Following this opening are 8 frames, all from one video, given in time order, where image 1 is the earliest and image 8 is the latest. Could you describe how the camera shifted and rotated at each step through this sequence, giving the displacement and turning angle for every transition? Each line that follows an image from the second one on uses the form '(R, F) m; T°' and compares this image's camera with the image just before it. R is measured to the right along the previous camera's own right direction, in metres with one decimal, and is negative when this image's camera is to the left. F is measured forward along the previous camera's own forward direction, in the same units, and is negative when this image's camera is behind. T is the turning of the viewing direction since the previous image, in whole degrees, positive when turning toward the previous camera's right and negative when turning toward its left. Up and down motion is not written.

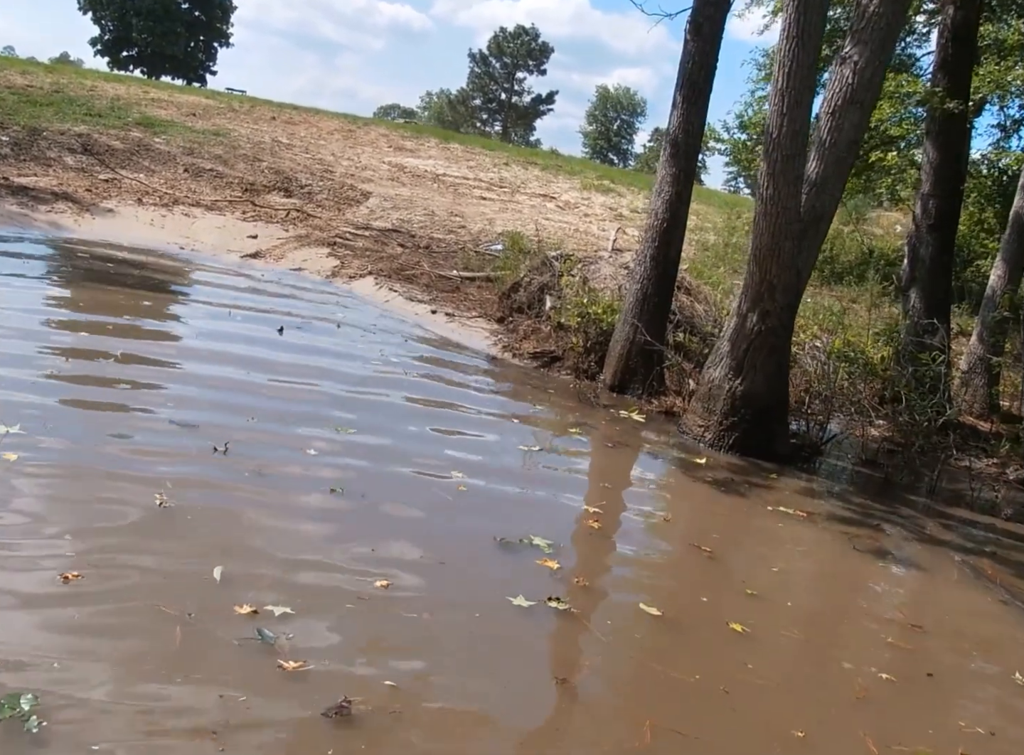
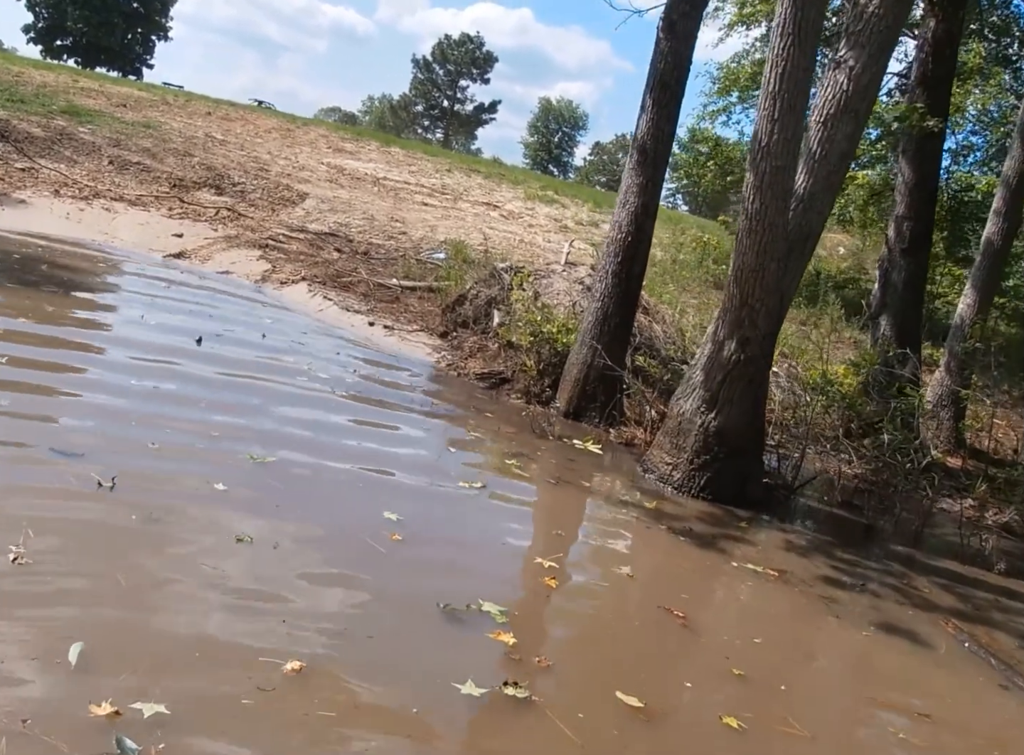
(-0.1, +1.0) m; +3°
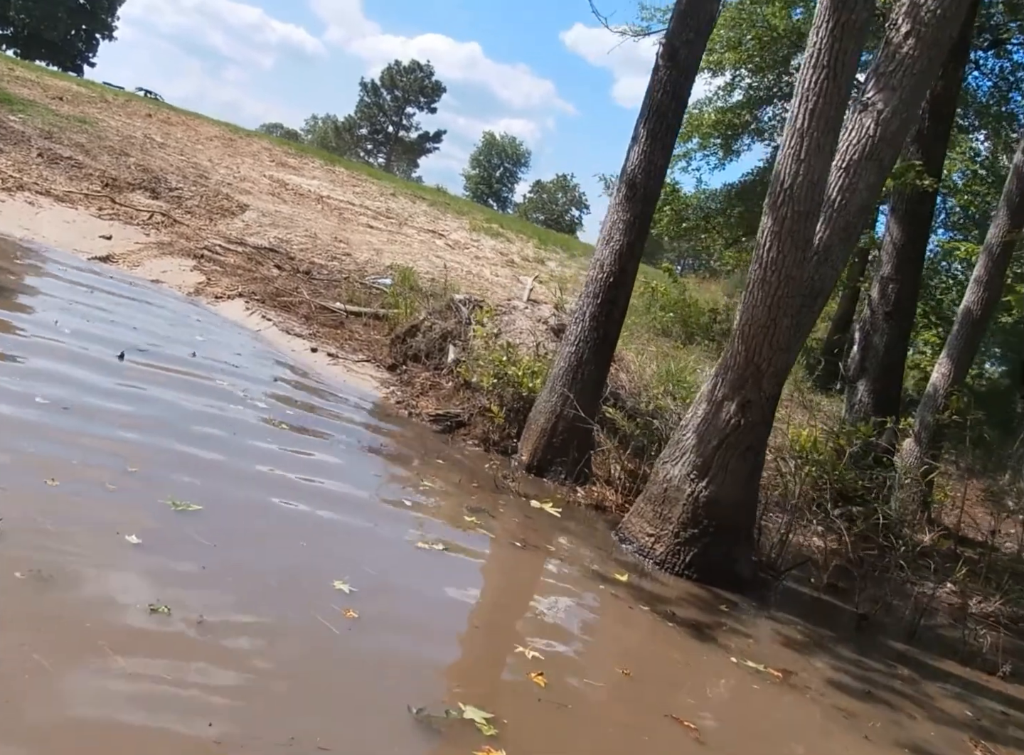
(-0.3, +1.0) m; +4°
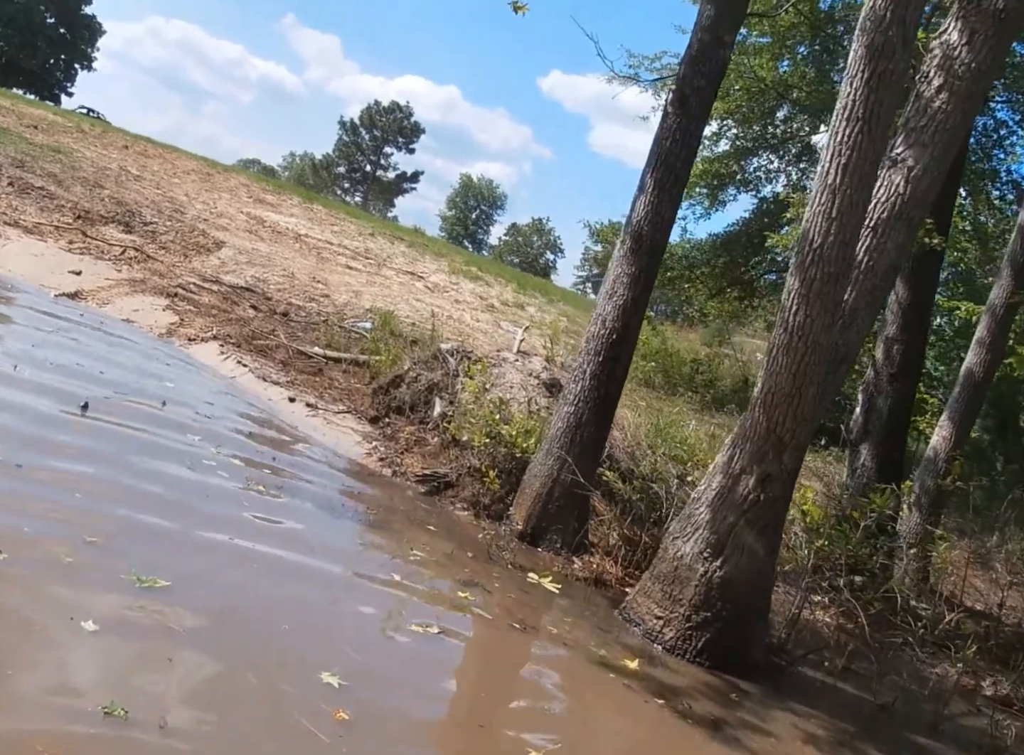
(-0.2, +0.5) m; +2°
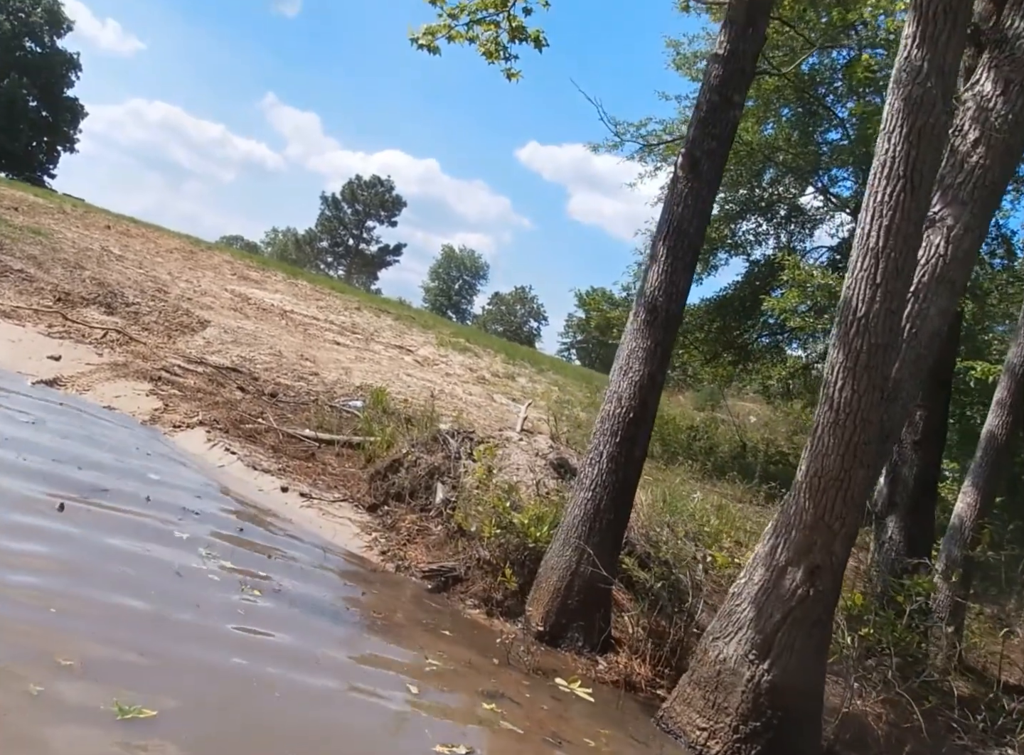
(-0.2, +0.6) m; +1°
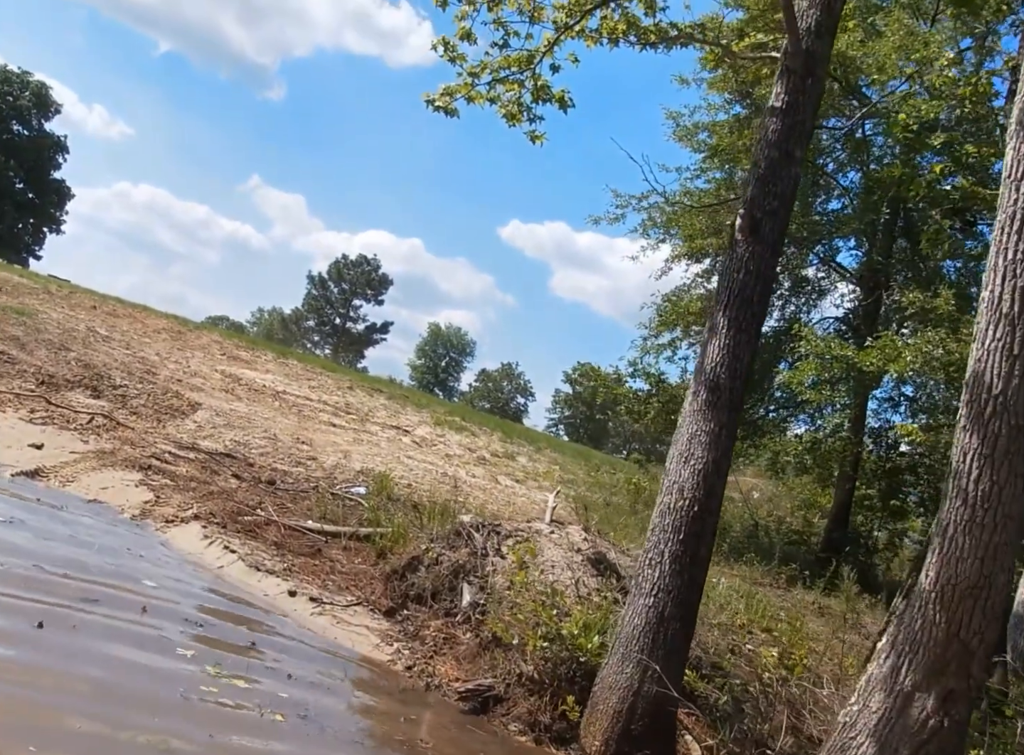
(-0.4, +0.9) m; +1°
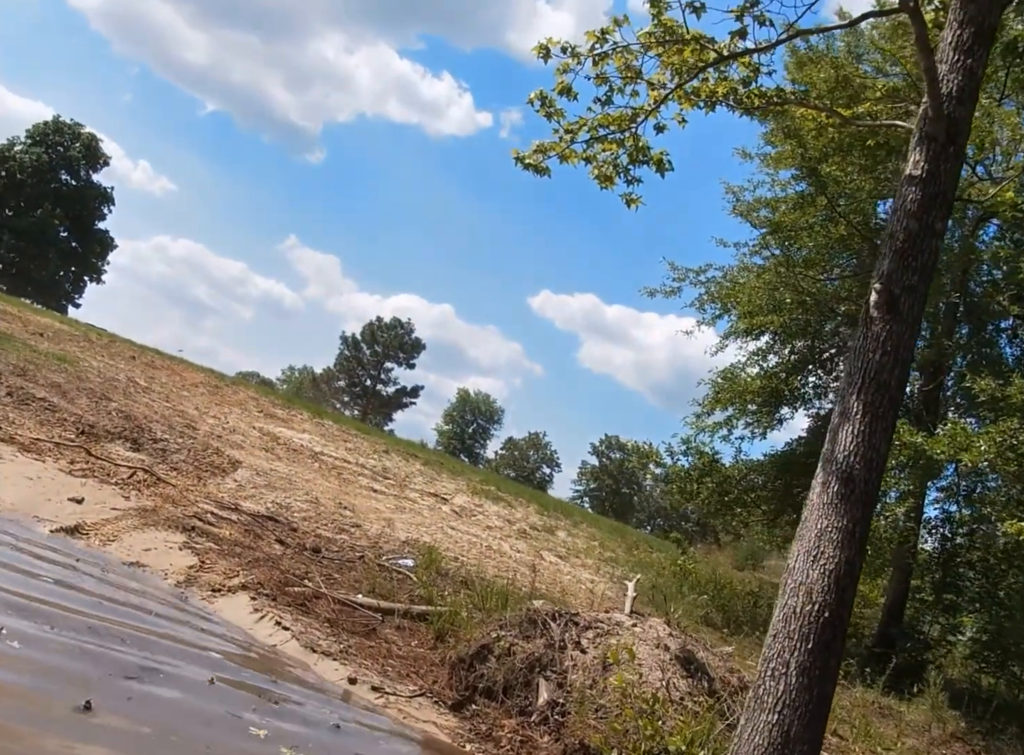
(-0.5, +0.6) m; -1°
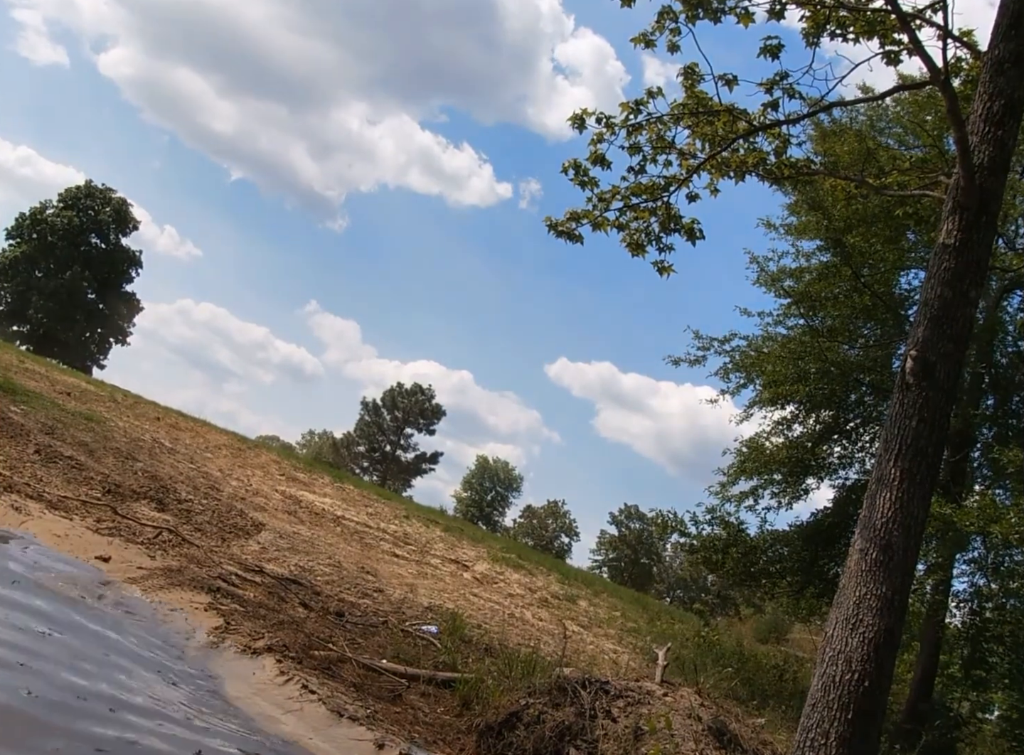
(-0.1, 0.0) m; -1°
